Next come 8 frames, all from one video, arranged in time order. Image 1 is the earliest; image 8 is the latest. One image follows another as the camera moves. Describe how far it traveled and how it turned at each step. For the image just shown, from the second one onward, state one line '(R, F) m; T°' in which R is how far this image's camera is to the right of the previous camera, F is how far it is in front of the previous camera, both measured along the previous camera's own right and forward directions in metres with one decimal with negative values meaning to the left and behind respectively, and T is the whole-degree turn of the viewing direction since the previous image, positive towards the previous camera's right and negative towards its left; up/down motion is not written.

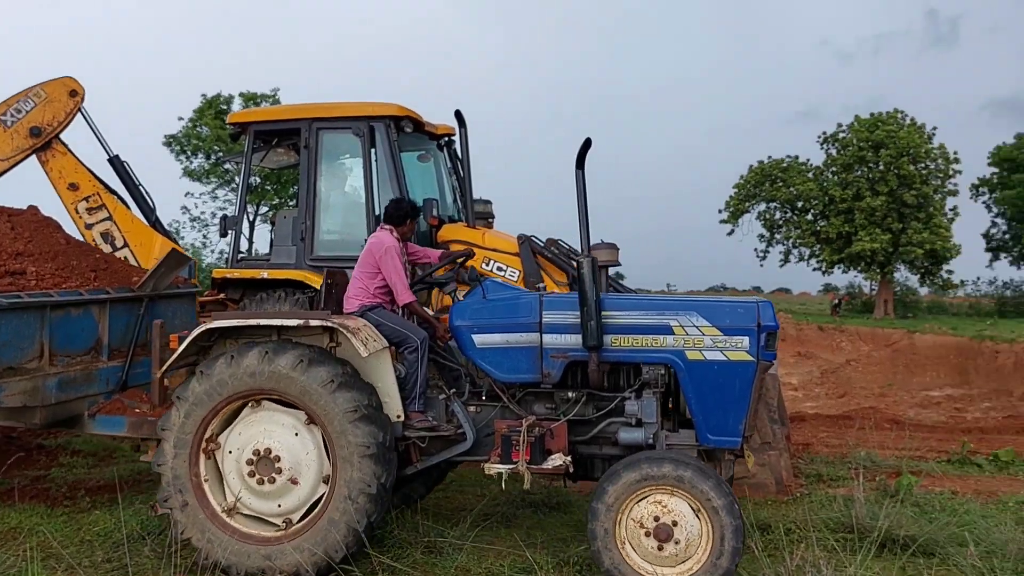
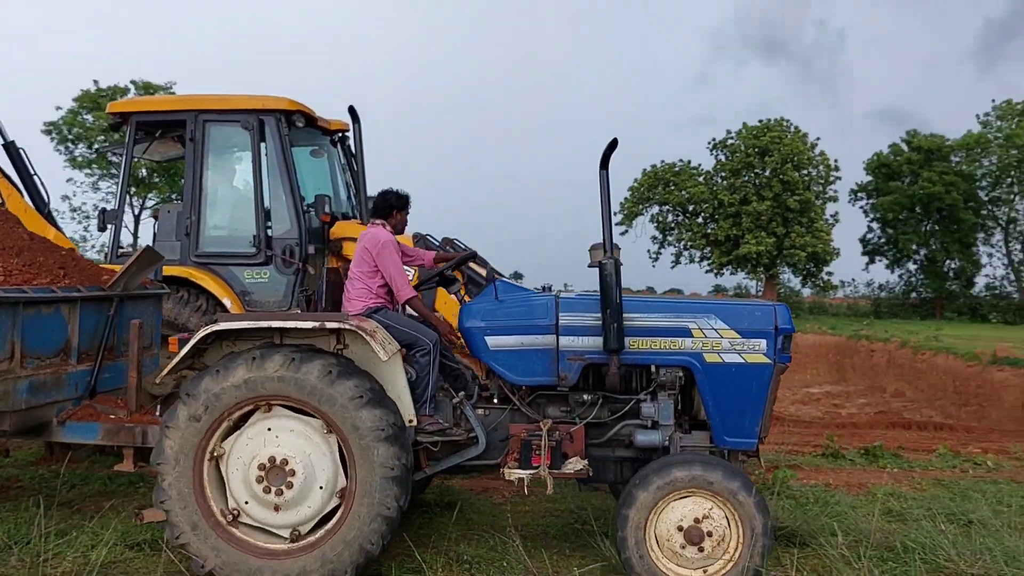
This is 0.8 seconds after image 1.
(-0.5, +0.1) m; +6°
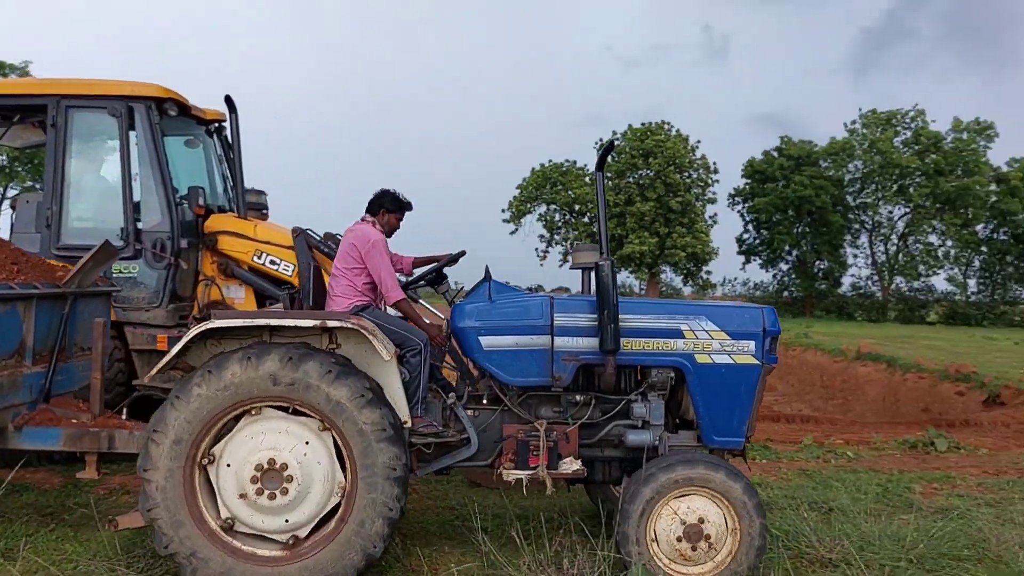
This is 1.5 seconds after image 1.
(-0.4, +0.1) m; +6°
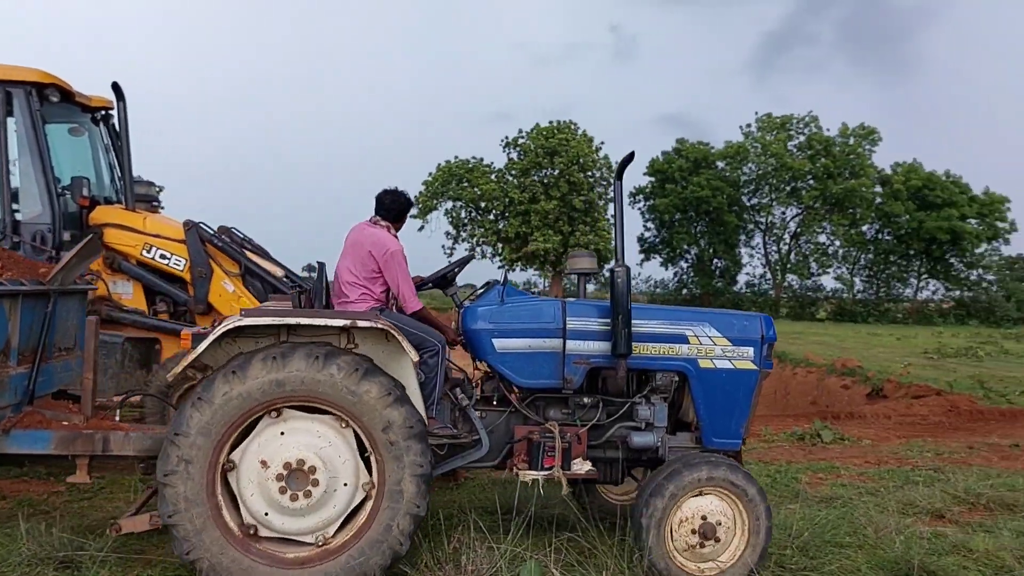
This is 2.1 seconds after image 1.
(-0.5, 0.0) m; +6°
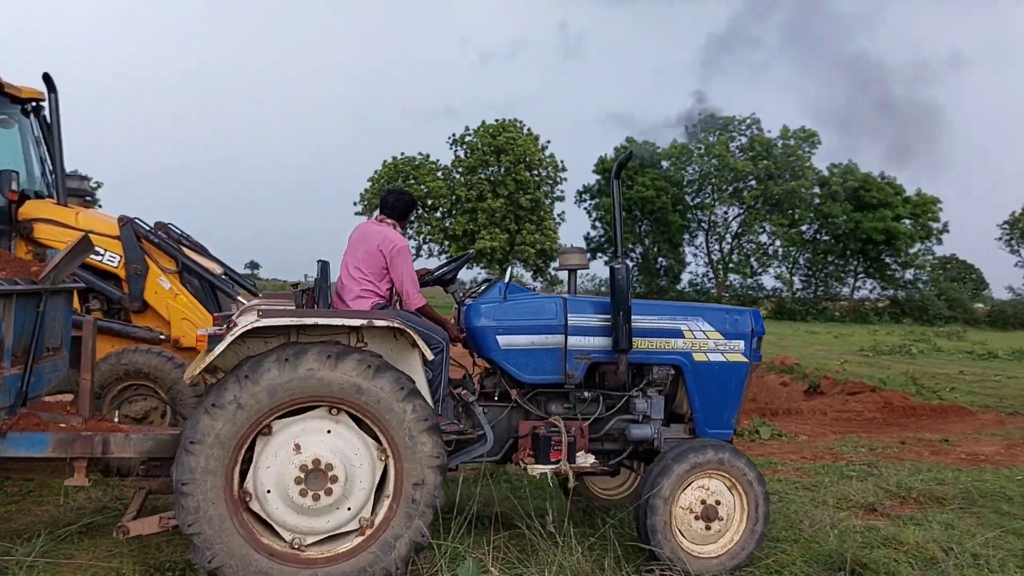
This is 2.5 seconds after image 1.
(-0.3, -0.1) m; +4°
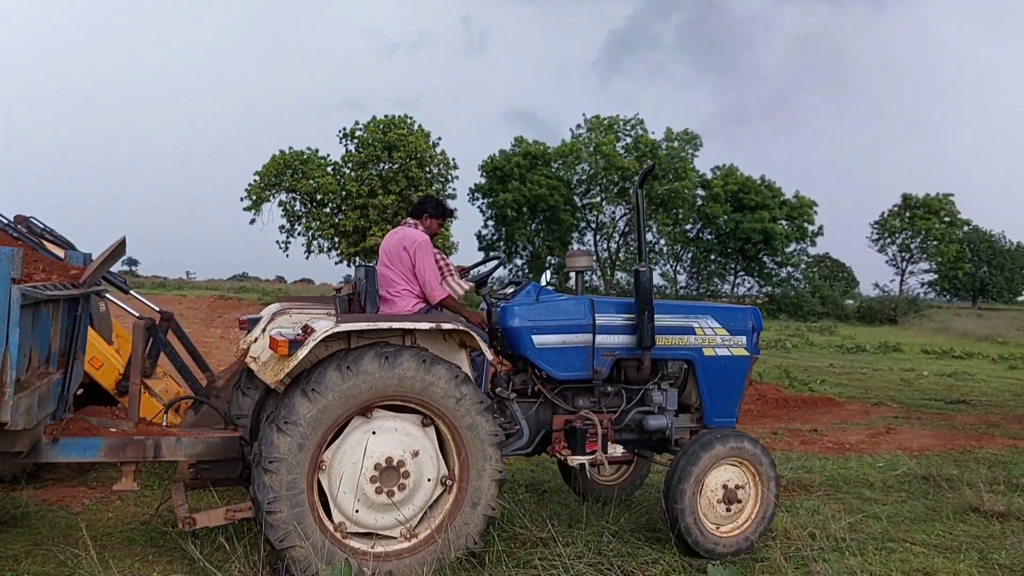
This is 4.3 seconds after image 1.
(-0.8, -0.2) m; +7°
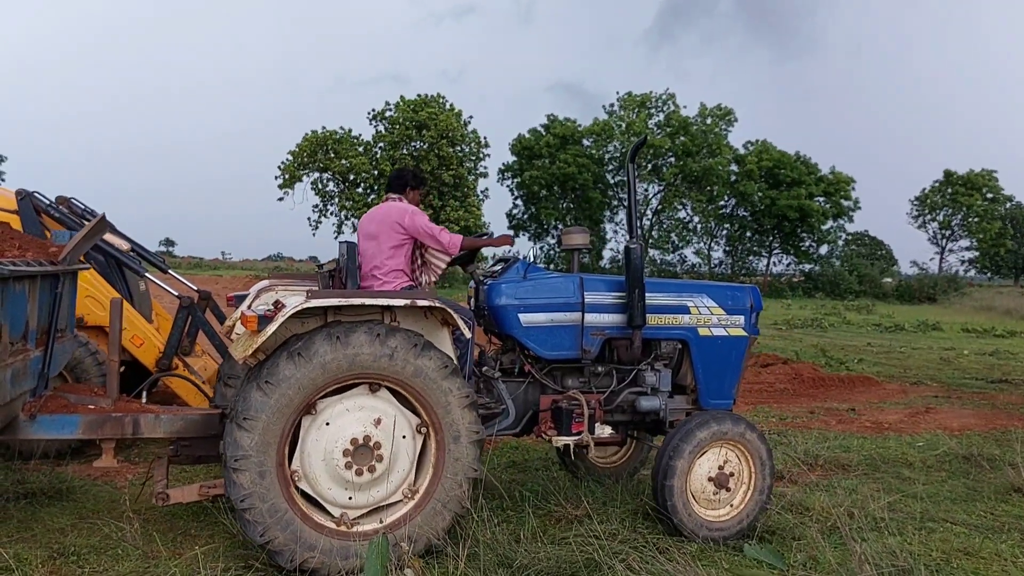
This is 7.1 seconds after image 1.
(+0.2, +0.1) m; -2°
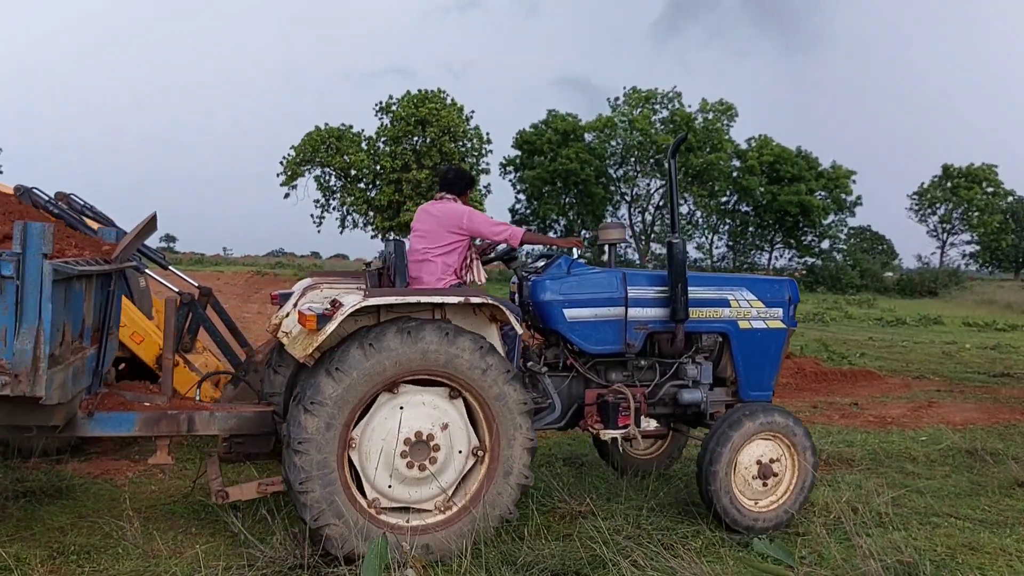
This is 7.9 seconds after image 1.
(-0.2, 0.0) m; 0°
